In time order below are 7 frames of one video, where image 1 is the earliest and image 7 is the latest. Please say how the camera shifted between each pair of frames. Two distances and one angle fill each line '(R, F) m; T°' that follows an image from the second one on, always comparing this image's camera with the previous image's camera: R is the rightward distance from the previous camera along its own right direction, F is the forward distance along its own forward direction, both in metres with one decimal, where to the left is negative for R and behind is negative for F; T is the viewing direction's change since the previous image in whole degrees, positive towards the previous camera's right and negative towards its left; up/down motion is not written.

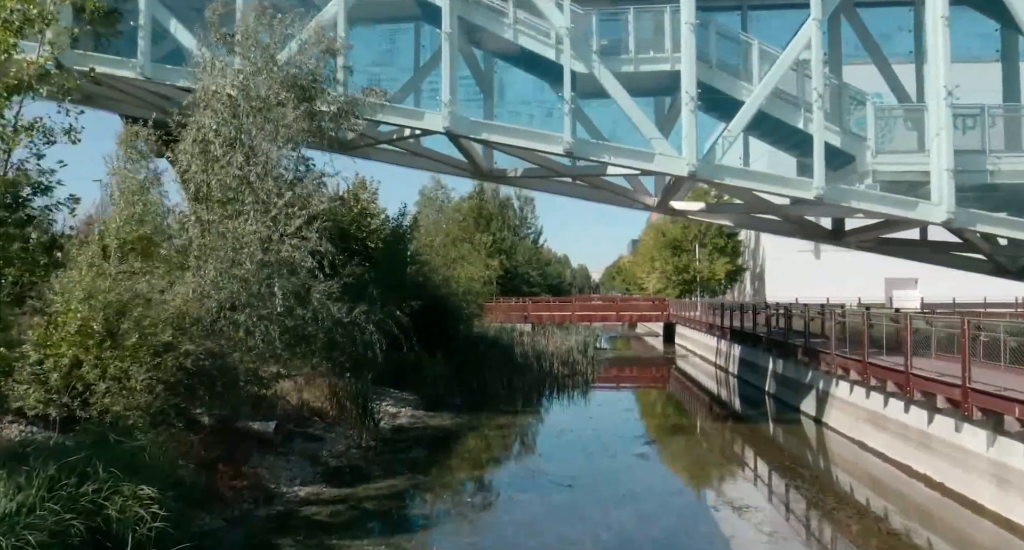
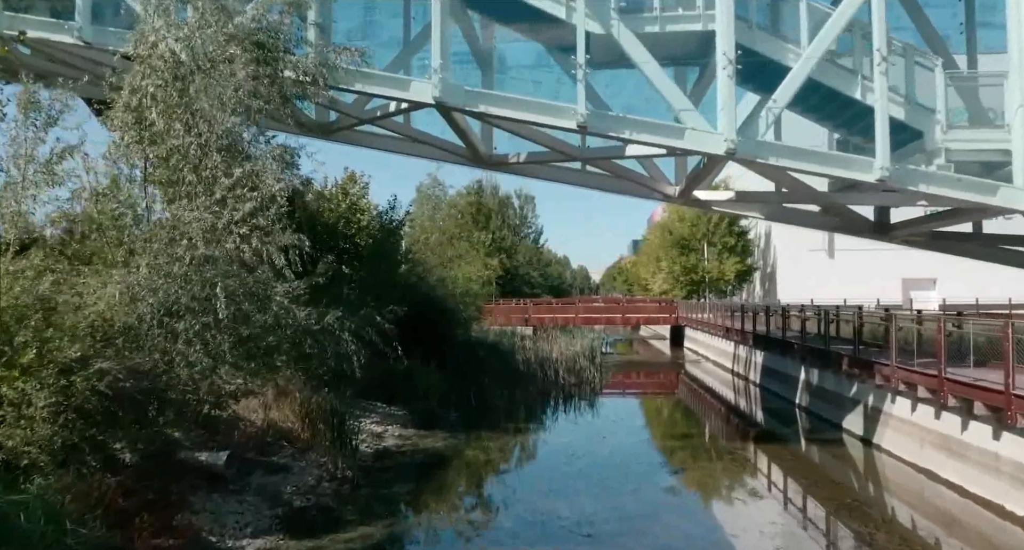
(-0.1, +2.1) m; 0°
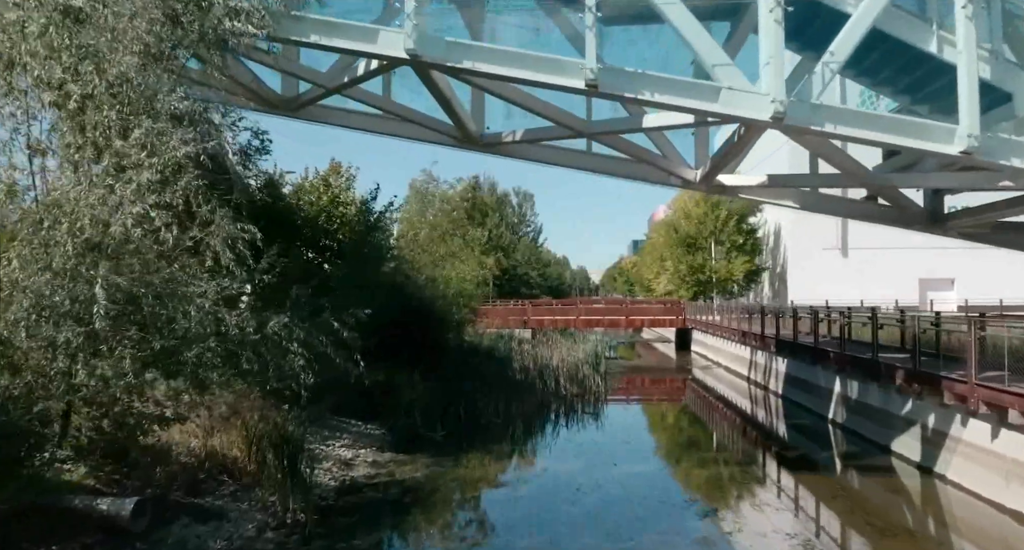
(+0.1, +2.2) m; 0°
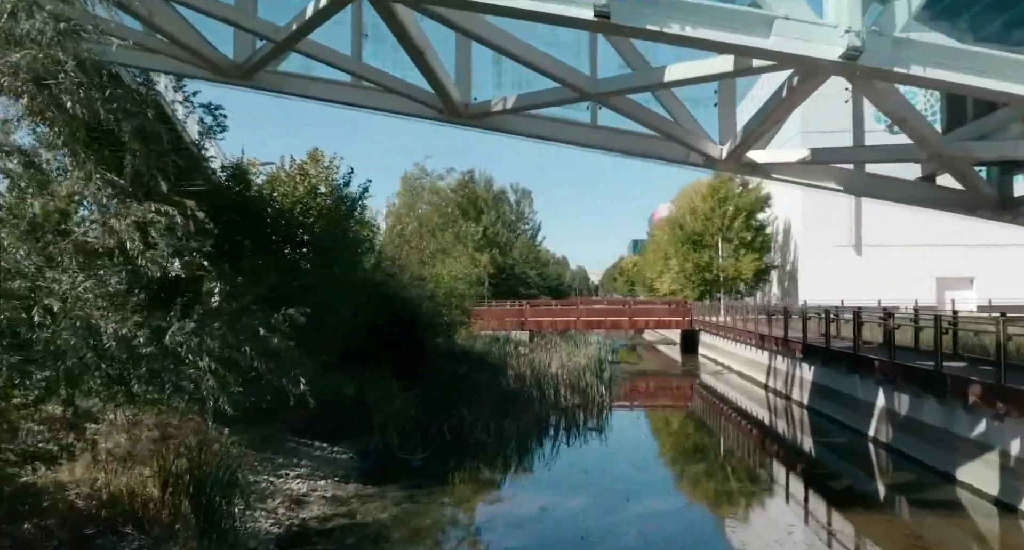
(+0.1, +2.1) m; 0°
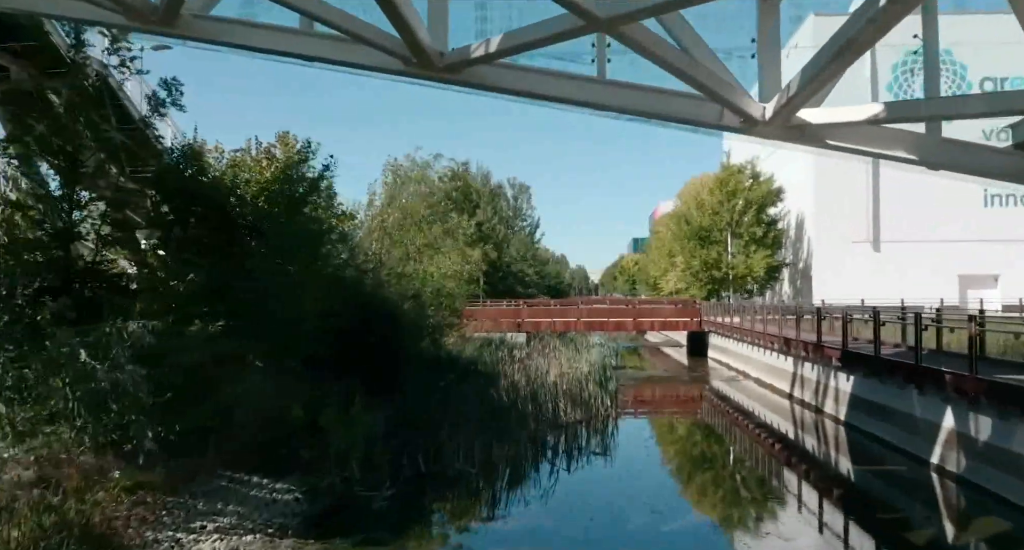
(+0.2, +2.4) m; 0°
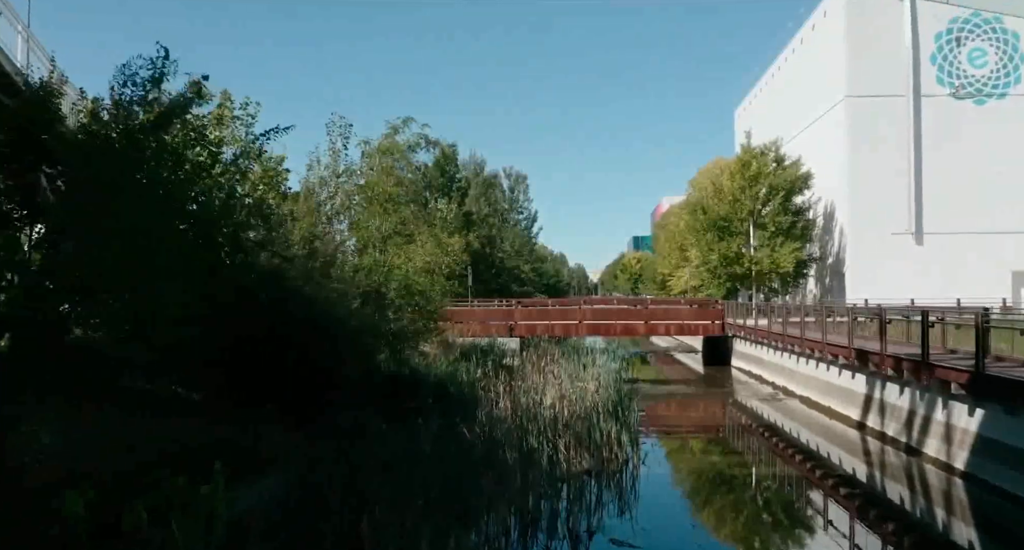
(+0.3, +4.6) m; 0°
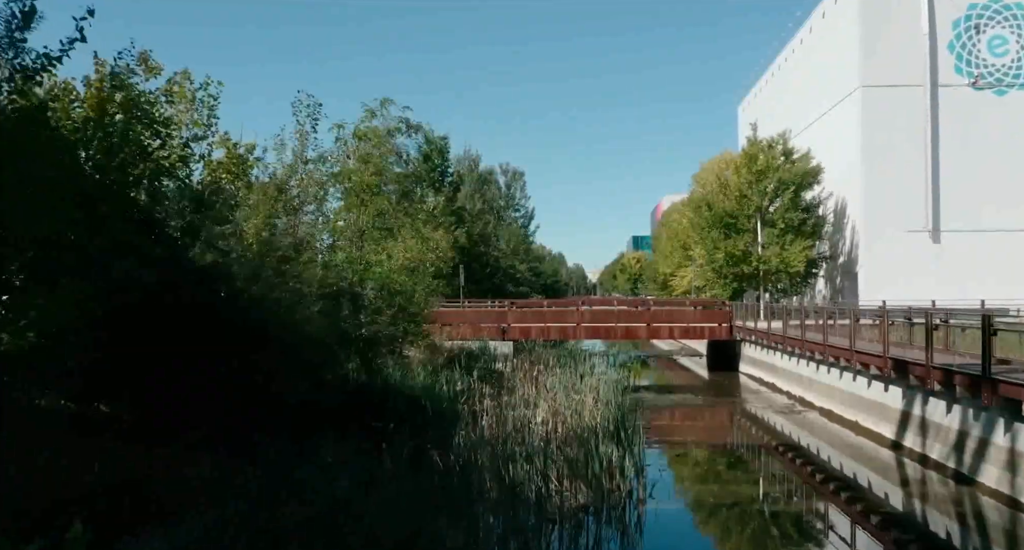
(+0.2, +1.8) m; 0°
